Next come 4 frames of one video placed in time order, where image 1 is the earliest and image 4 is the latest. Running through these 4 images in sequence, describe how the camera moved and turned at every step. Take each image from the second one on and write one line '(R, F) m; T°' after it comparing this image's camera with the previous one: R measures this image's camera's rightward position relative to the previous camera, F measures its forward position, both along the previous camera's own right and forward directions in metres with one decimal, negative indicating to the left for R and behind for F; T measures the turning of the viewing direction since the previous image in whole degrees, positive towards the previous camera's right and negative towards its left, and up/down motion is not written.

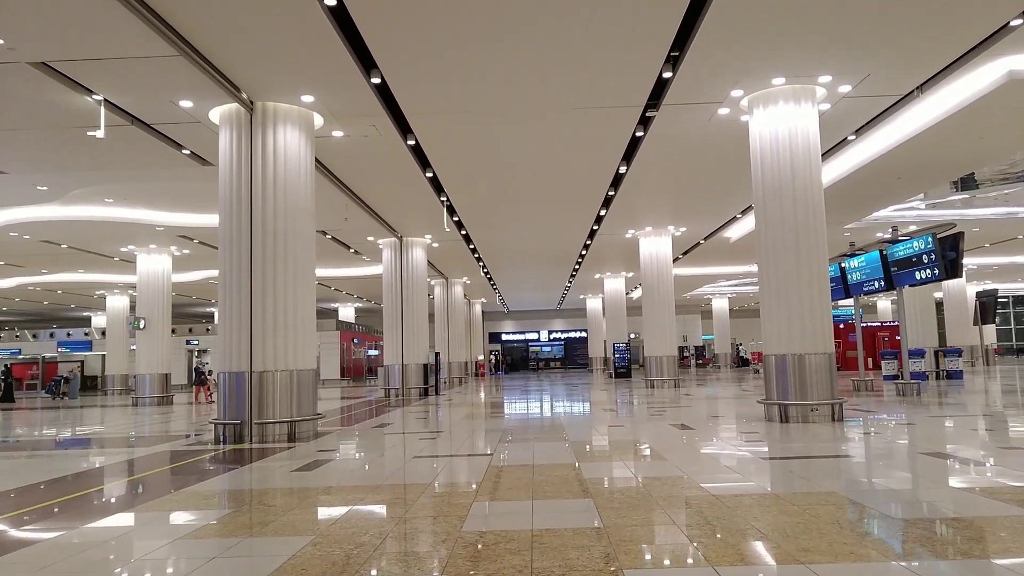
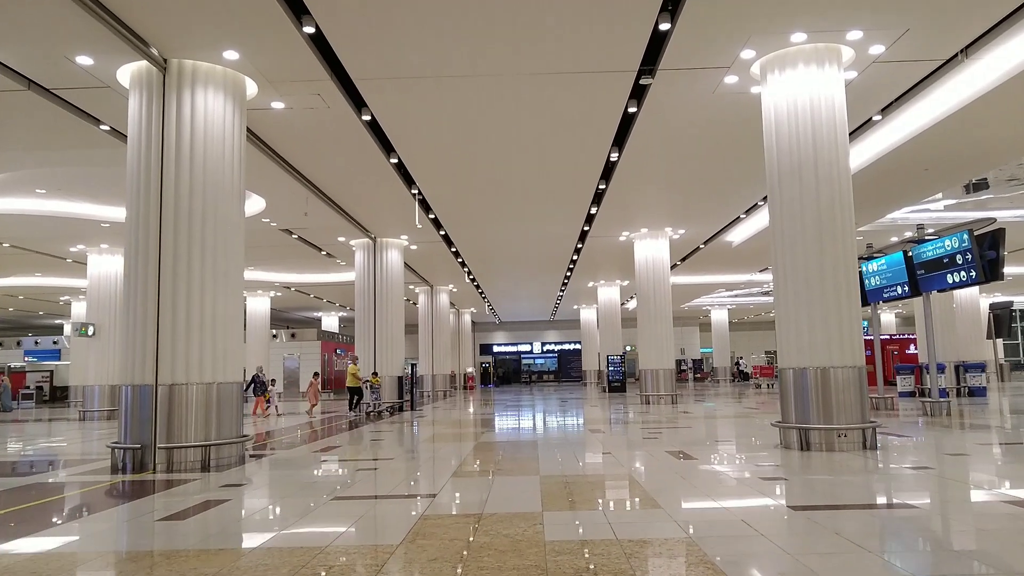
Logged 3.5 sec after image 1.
(+0.5, +2.1) m; 0°
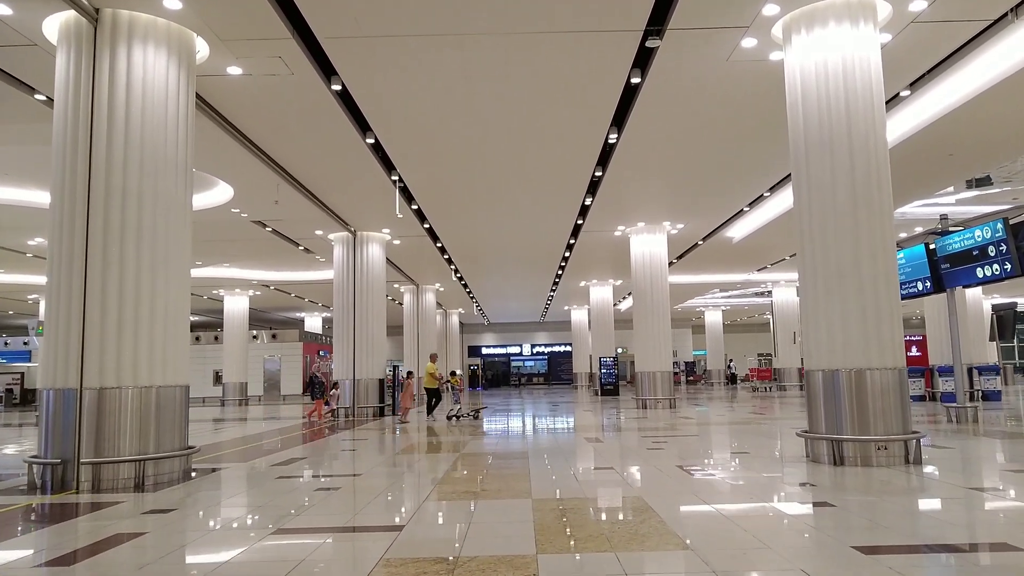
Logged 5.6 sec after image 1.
(0.0, +1.4) m; +1°
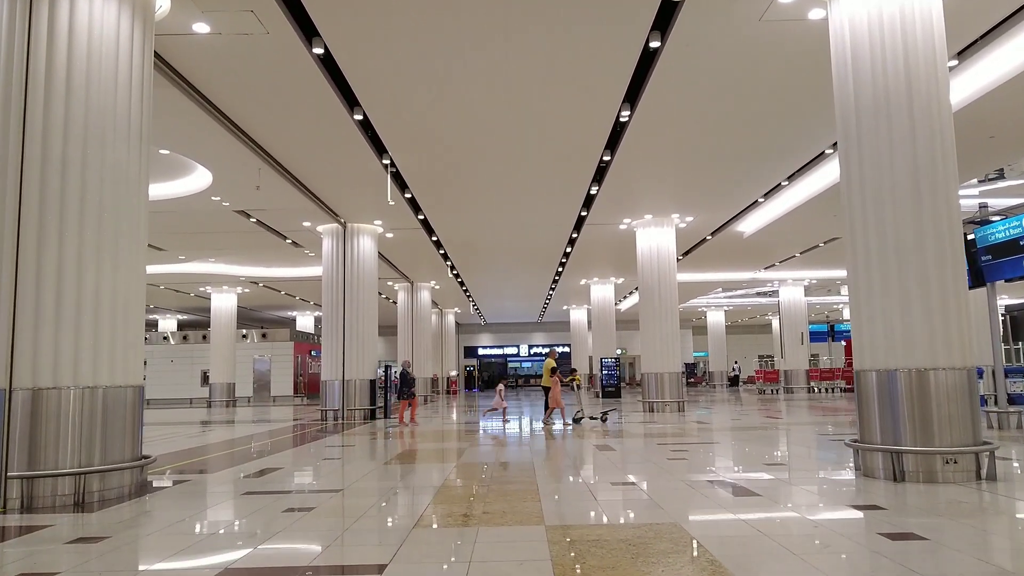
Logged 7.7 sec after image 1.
(-0.1, +1.2) m; 0°
